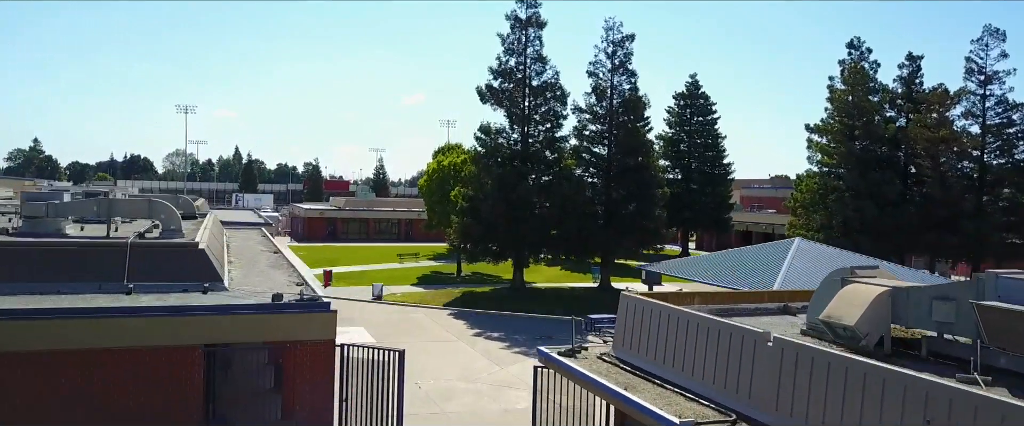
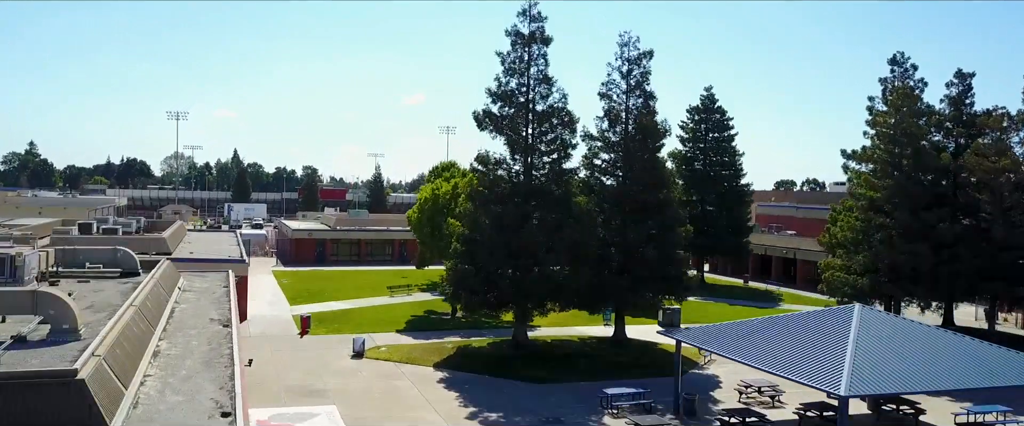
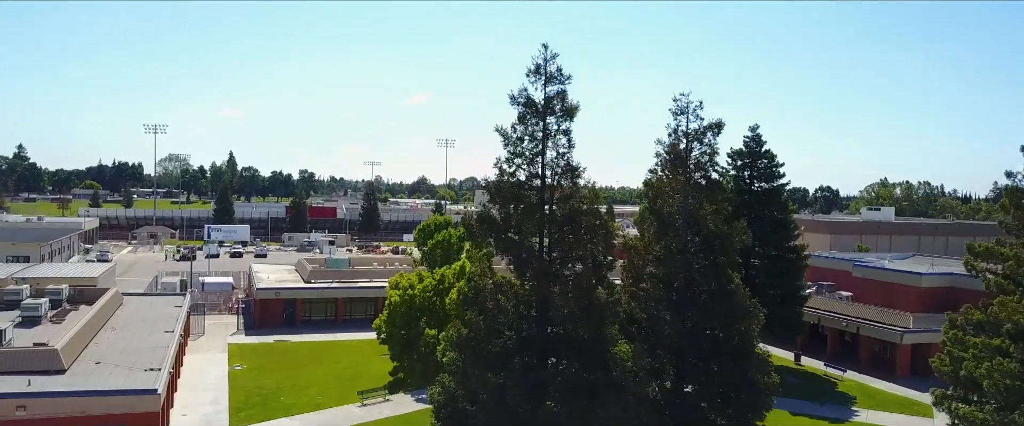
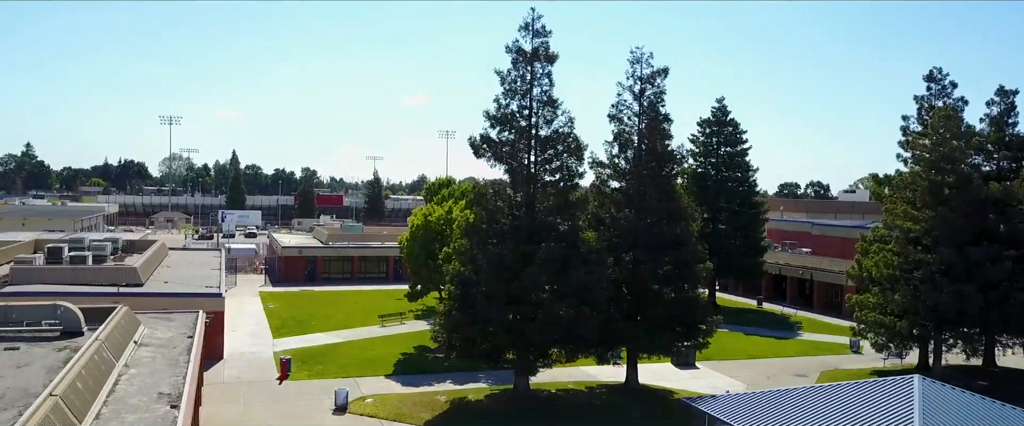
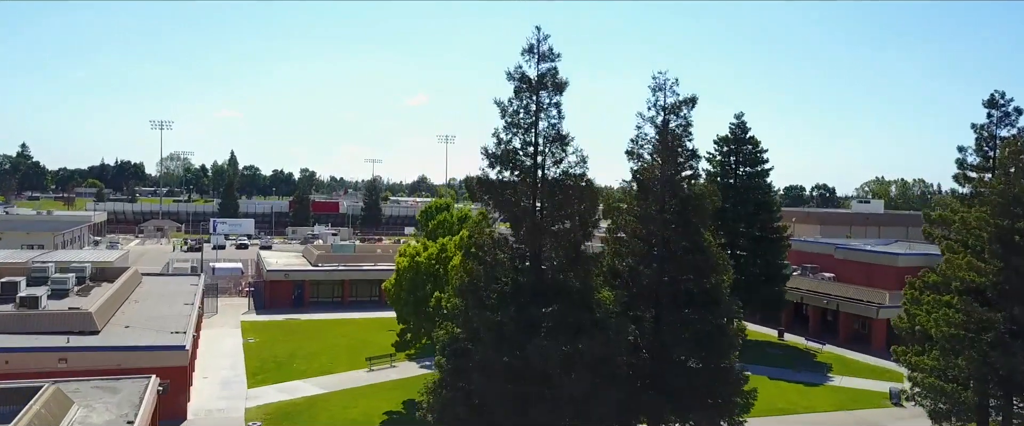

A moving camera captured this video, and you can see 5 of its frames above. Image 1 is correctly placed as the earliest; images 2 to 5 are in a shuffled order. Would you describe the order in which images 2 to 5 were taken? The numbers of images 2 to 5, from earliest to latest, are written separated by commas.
2, 4, 5, 3
